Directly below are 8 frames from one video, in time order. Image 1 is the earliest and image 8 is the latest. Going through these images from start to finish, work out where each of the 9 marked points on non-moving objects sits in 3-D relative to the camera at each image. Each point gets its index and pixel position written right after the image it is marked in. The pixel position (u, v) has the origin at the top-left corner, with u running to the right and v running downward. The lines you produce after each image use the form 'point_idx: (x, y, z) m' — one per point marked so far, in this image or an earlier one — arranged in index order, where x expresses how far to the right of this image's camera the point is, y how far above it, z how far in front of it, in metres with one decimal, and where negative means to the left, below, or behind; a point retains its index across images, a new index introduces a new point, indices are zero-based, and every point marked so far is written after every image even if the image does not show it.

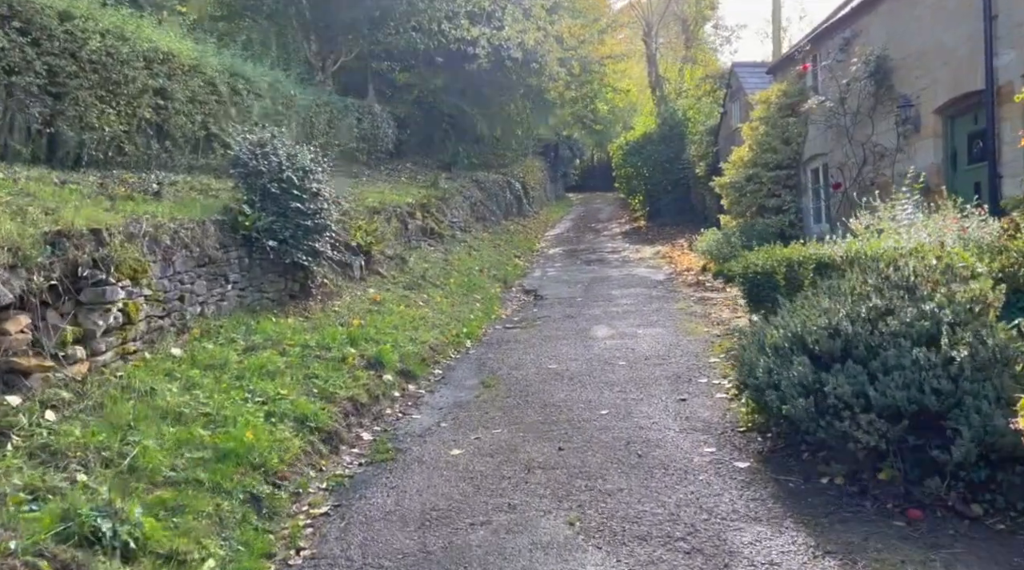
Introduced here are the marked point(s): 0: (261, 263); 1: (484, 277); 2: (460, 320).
0: (-2.5, +0.2, +8.8) m
1: (-0.5, +0.1, +14.8) m
2: (-0.7, -0.4, +11.1) m
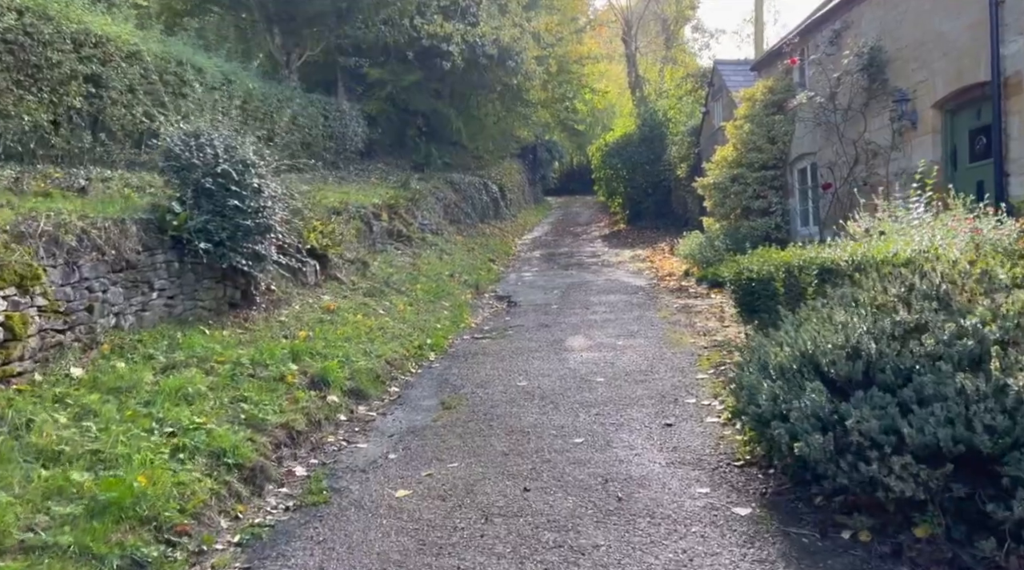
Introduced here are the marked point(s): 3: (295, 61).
0: (-2.8, +0.2, +7.8) m
1: (-0.9, 0.0, +13.8) m
2: (-1.1, -0.5, +10.2) m
3: (-4.8, +5.0, +19.4) m
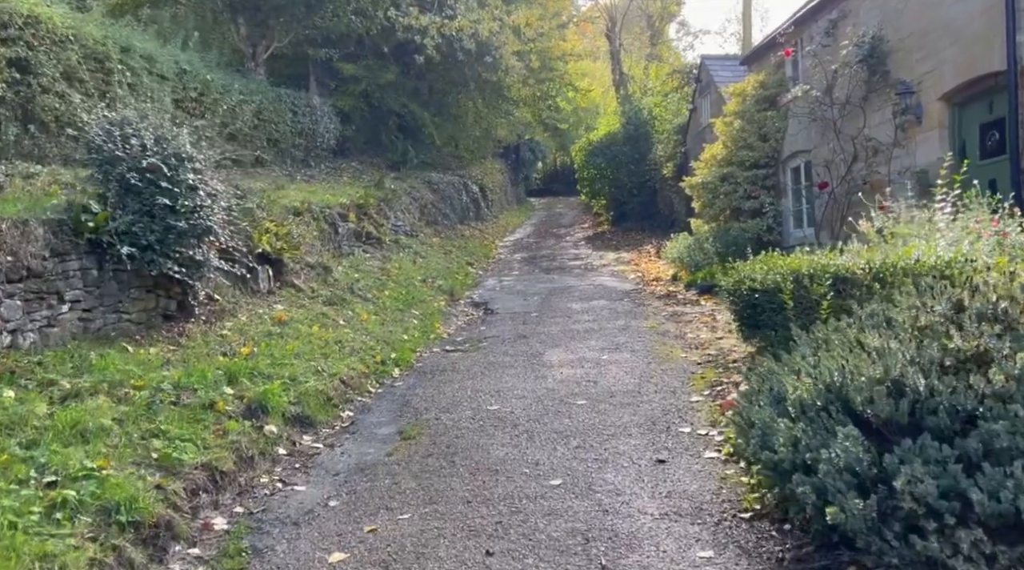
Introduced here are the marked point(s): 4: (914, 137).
0: (-3.1, +0.1, +6.8) m
1: (-1.3, 0.0, +12.9) m
2: (-1.3, -0.6, +9.2) m
3: (-5.3, +4.9, +18.4) m
4: (+5.0, +1.8, +10.9) m
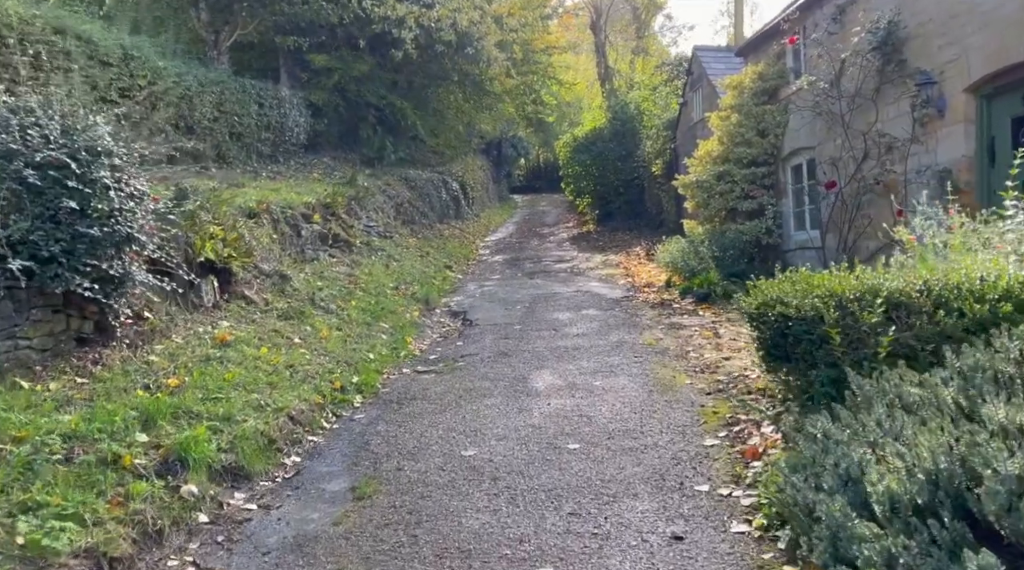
0: (-3.2, -0.1, +5.7) m
1: (-1.5, -0.2, +11.8) m
2: (-1.5, -0.7, +8.1) m
3: (-5.6, +4.8, +17.2) m
4: (+4.7, +1.7, +9.8) m
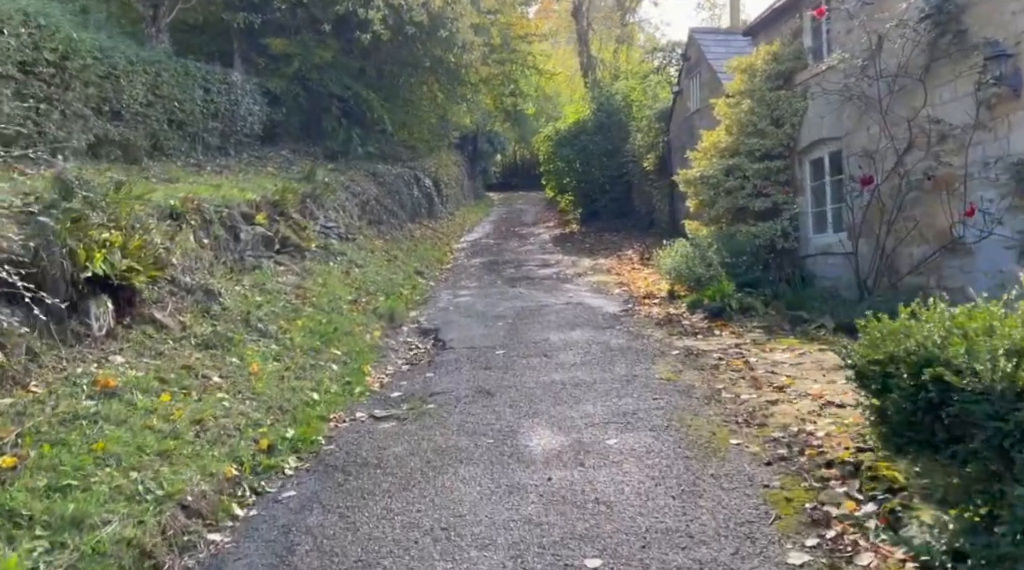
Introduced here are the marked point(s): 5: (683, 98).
0: (-3.2, -0.2, +3.7) m
1: (-1.7, -0.3, +9.9) m
2: (-1.6, -0.9, +6.2) m
3: (-6.0, +4.7, +15.2) m
4: (+4.6, +1.6, +8.1) m
5: (+3.5, +3.8, +18.0) m
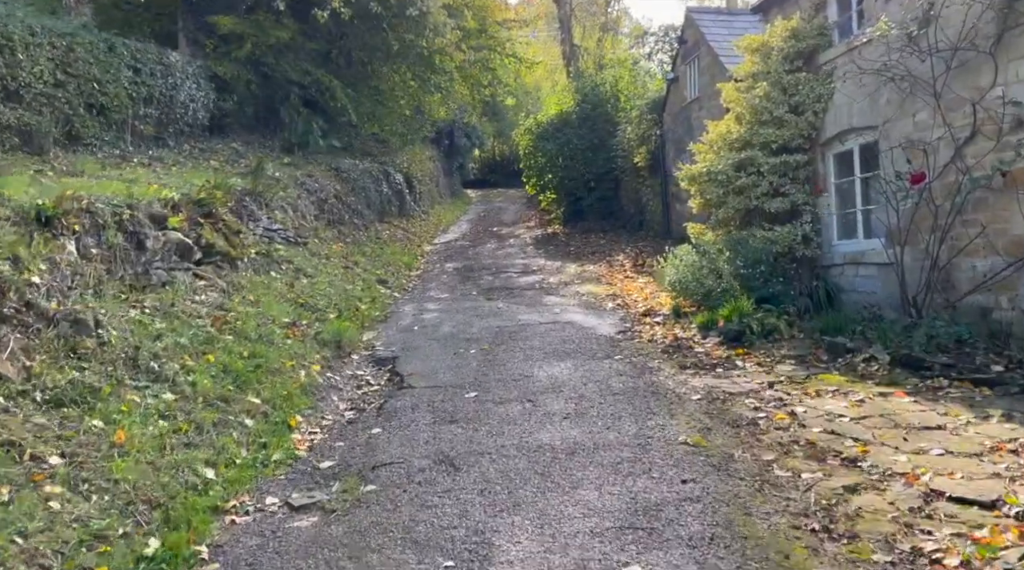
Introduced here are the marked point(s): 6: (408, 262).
0: (-3.3, -0.4, +1.8) m
1: (-2.0, -0.5, +8.0) m
2: (-1.8, -1.1, +4.3) m
3: (-6.4, +4.5, +13.2) m
4: (+4.4, +1.4, +6.4) m
5: (+3.1, +3.7, +16.2) m
6: (-1.9, +0.4, +15.9) m
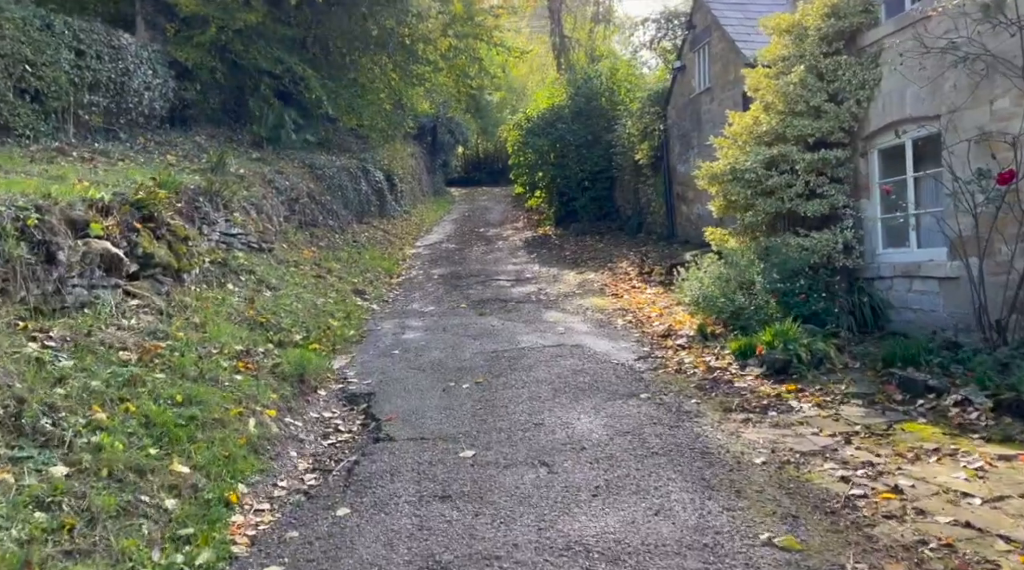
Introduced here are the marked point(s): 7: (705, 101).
0: (-3.2, -0.6, +0.2) m
1: (-1.9, -0.6, +6.5) m
2: (-1.7, -1.2, +2.8) m
3: (-6.5, +4.3, +11.5) m
4: (+4.4, +1.2, +5.0) m
5: (+2.9, +3.5, +14.8) m
6: (-2.1, +0.3, +14.4) m
7: (+3.0, +2.9, +13.7) m
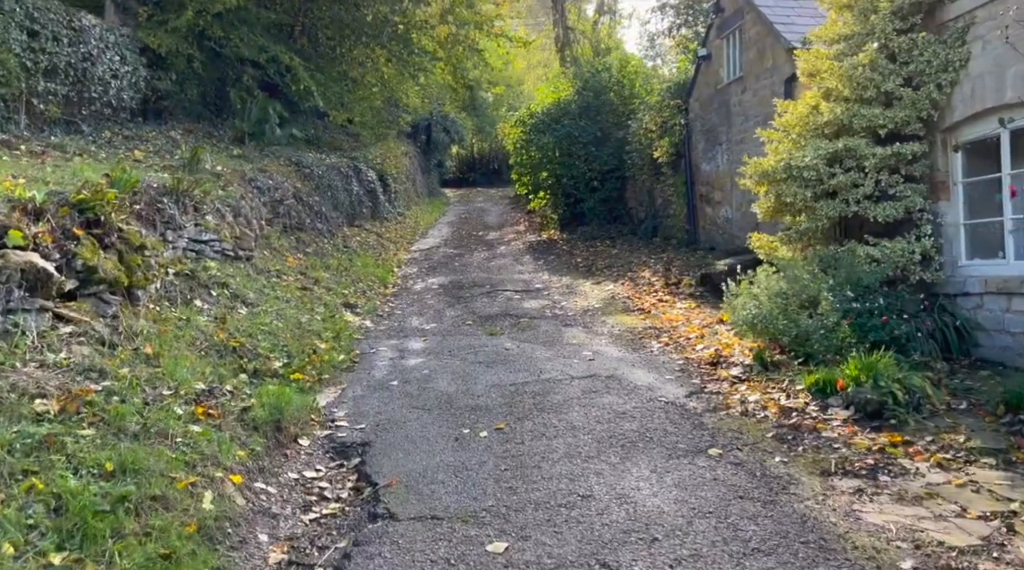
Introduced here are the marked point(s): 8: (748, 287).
0: (-2.9, -0.7, -1.2) m
1: (-1.8, -0.8, +5.0) m
2: (-1.5, -1.4, +1.4) m
3: (-6.3, +4.2, +10.1) m
4: (+4.7, +1.1, +3.6) m
5: (+3.1, +3.4, +13.4) m
6: (-1.9, +0.1, +13.0) m
7: (+3.1, +2.7, +12.3) m
8: (+2.2, 0.0, +8.1) m
